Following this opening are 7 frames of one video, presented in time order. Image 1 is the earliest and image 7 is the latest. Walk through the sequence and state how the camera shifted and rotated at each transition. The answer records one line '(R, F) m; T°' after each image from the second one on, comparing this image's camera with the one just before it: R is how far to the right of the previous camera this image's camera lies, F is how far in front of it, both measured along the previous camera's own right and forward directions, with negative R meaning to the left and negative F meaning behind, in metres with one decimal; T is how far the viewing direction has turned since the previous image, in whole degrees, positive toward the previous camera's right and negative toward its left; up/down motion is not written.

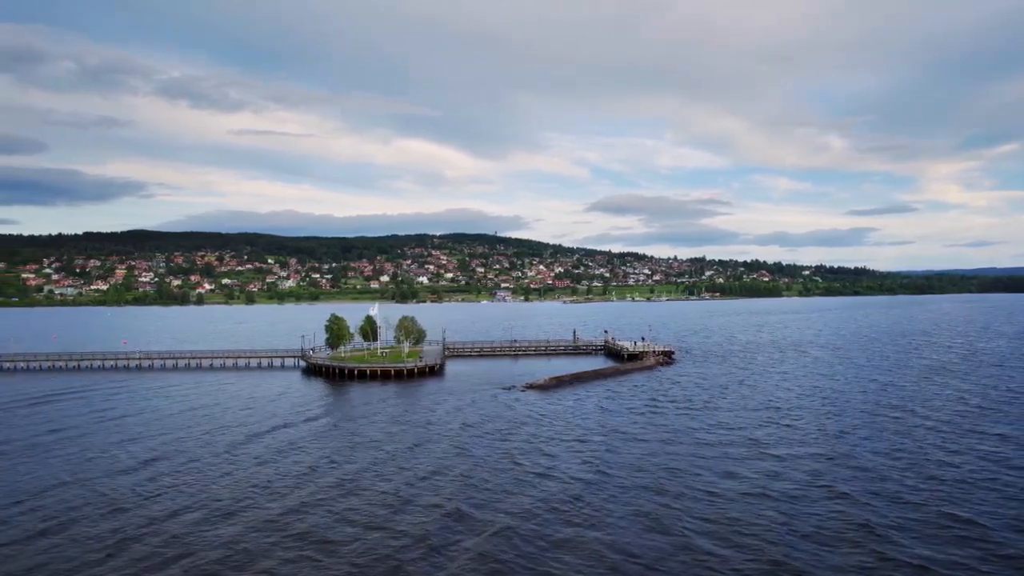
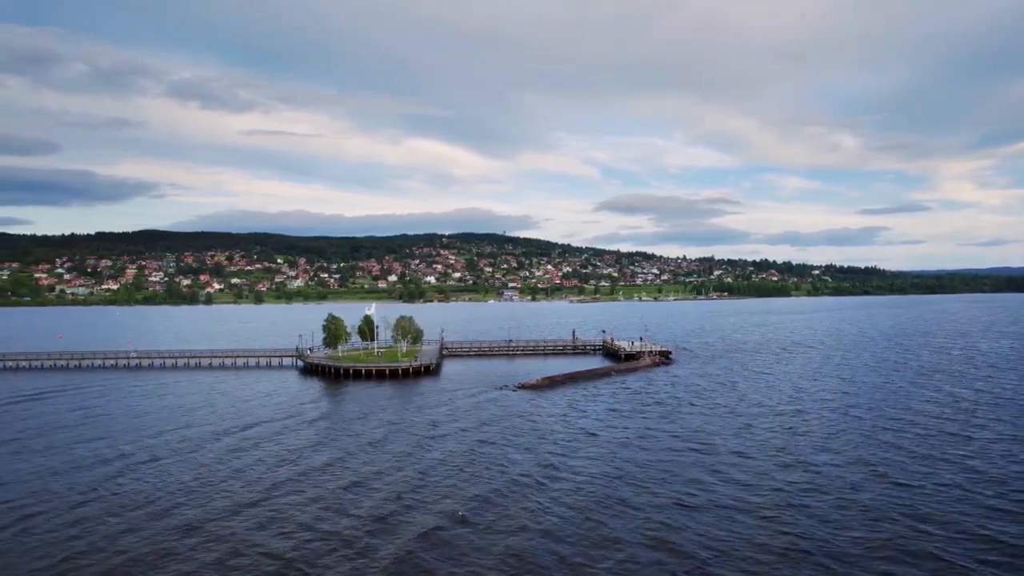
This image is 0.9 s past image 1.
(+1.6, 0.0) m; -1°
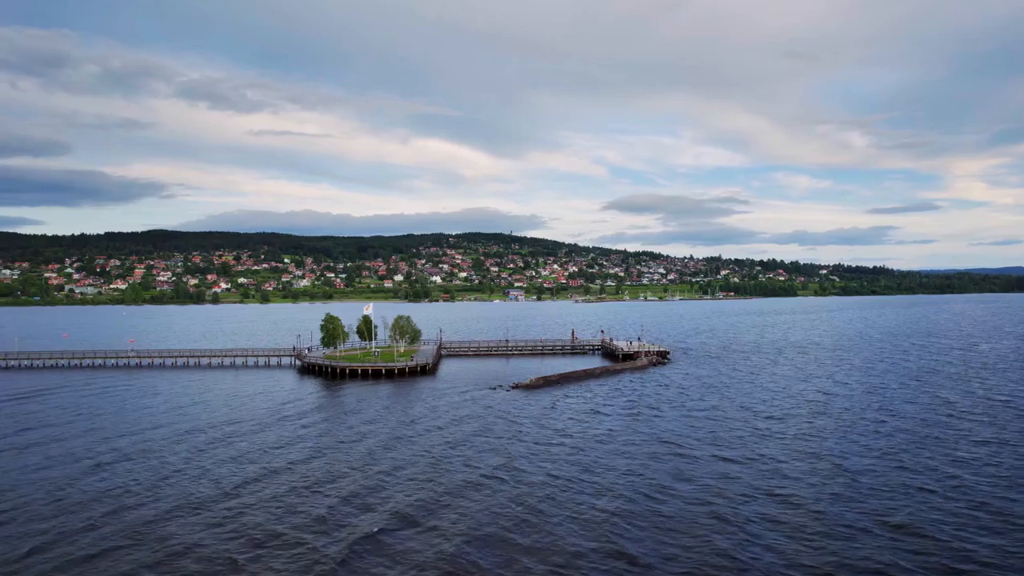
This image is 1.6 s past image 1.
(+1.3, 0.0) m; -1°
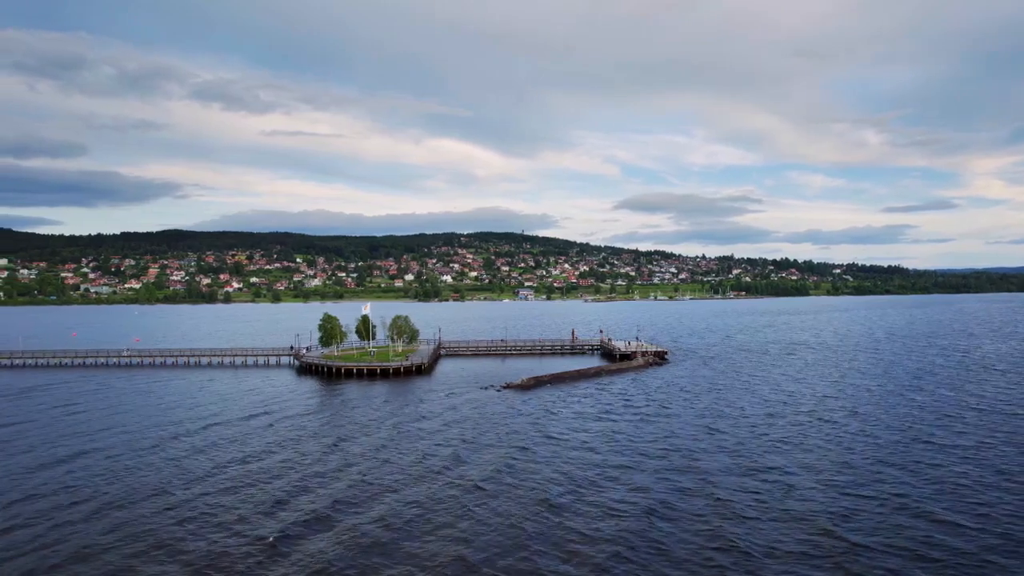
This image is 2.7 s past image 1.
(+2.0, 0.0) m; -1°
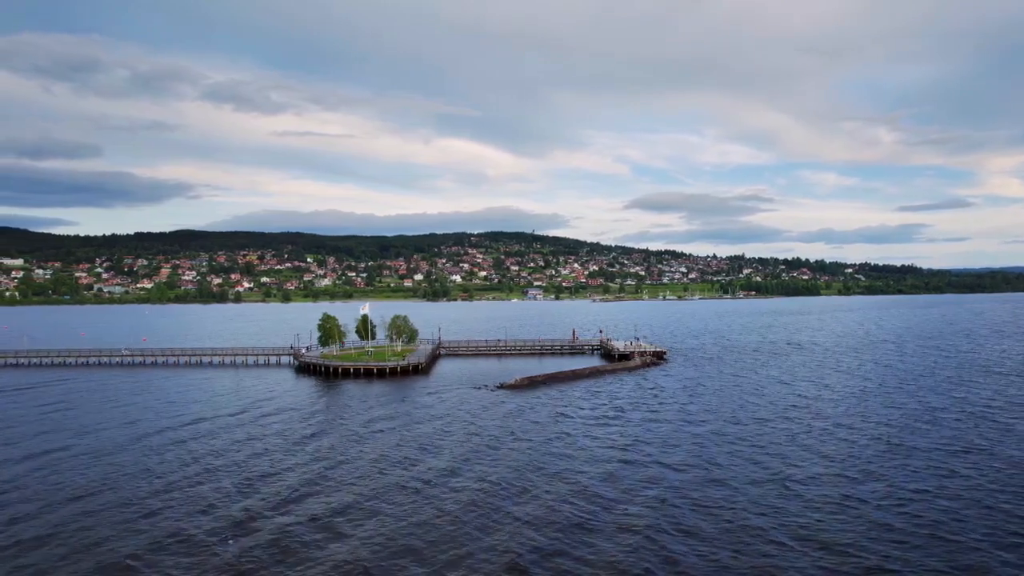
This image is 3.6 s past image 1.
(+1.6, 0.0) m; -1°
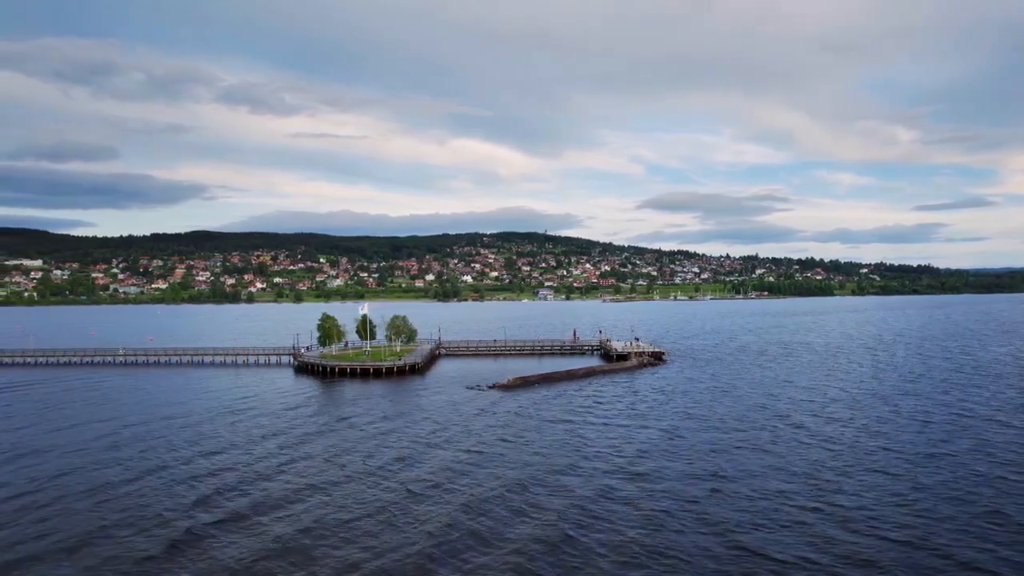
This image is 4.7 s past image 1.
(+2.0, -0.1) m; -1°
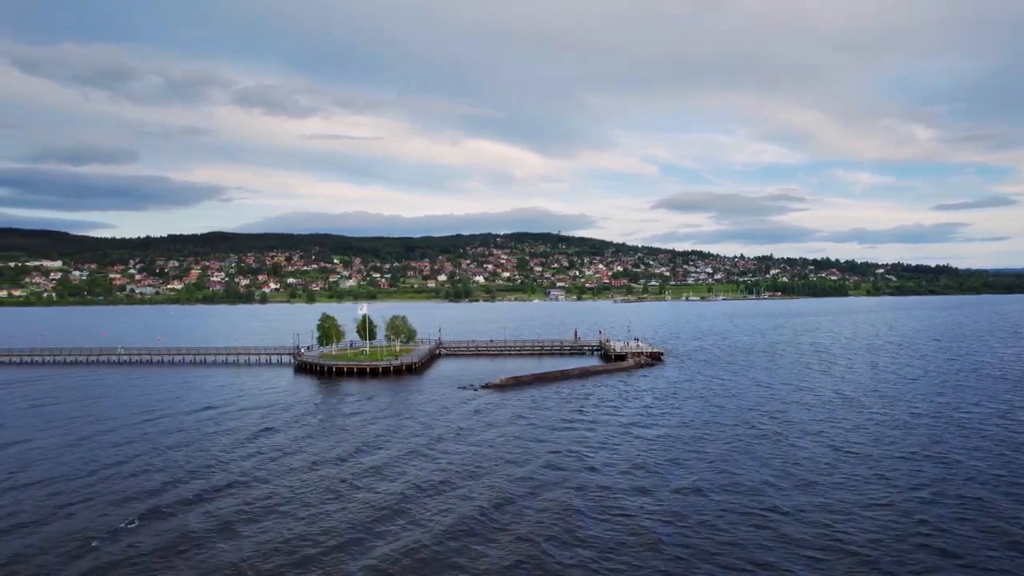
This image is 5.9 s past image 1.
(+2.1, -0.1) m; -1°
